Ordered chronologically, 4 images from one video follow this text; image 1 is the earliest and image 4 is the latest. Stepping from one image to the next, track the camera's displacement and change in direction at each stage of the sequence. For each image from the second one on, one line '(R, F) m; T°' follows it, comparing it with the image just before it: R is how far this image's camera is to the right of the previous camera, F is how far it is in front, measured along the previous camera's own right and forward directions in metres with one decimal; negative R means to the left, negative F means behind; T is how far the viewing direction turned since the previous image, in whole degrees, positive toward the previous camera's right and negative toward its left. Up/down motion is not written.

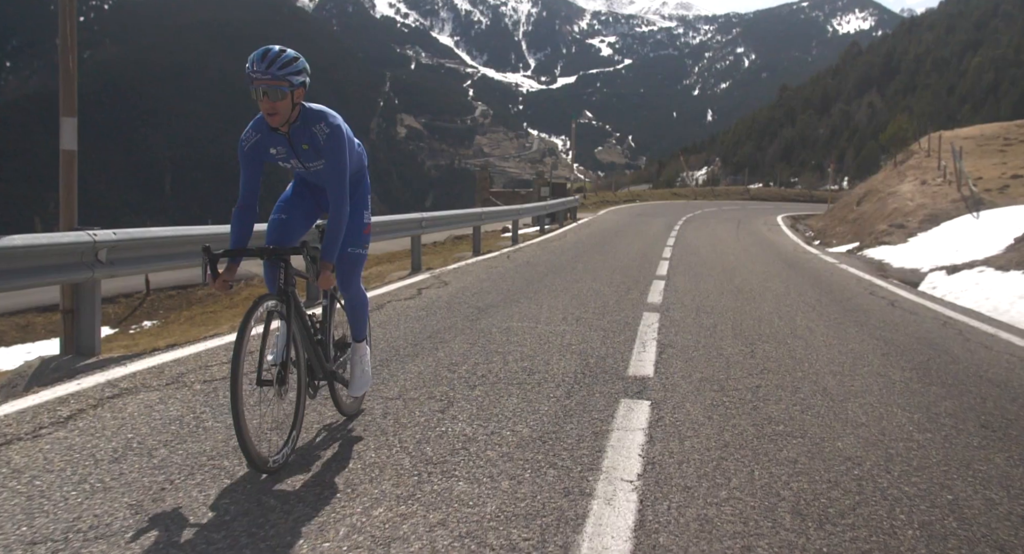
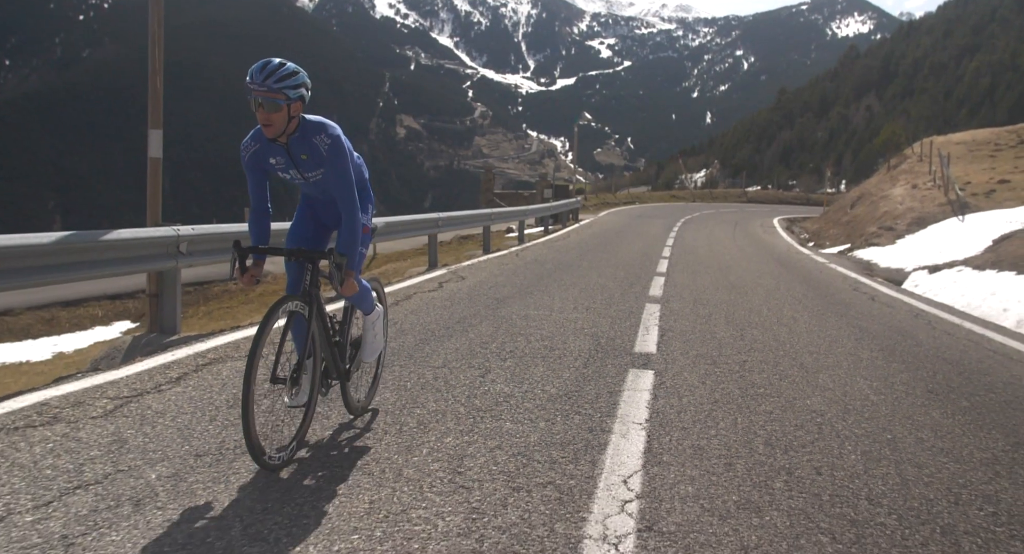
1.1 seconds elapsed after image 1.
(-0.2, -0.8) m; 0°
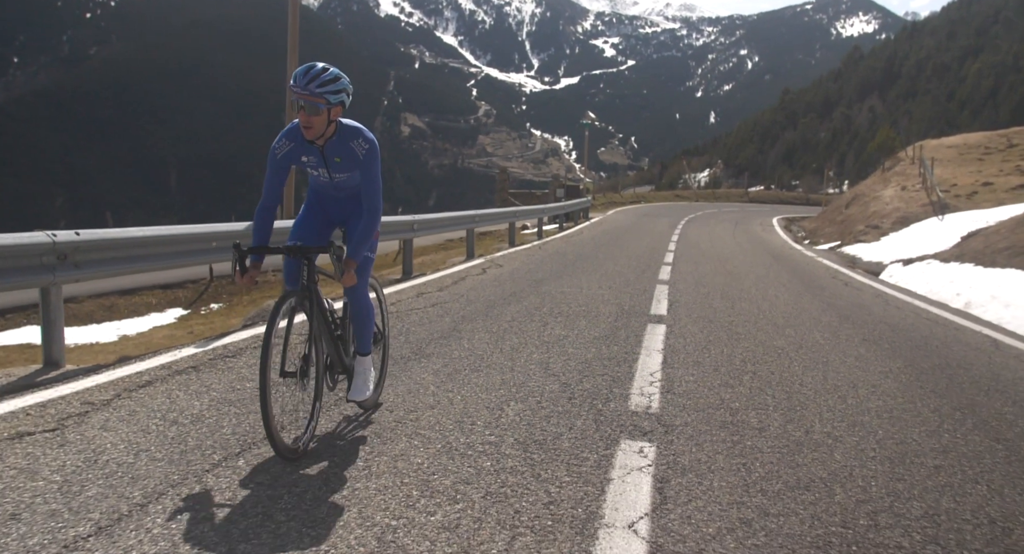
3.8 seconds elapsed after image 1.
(-0.4, -1.8) m; 0°
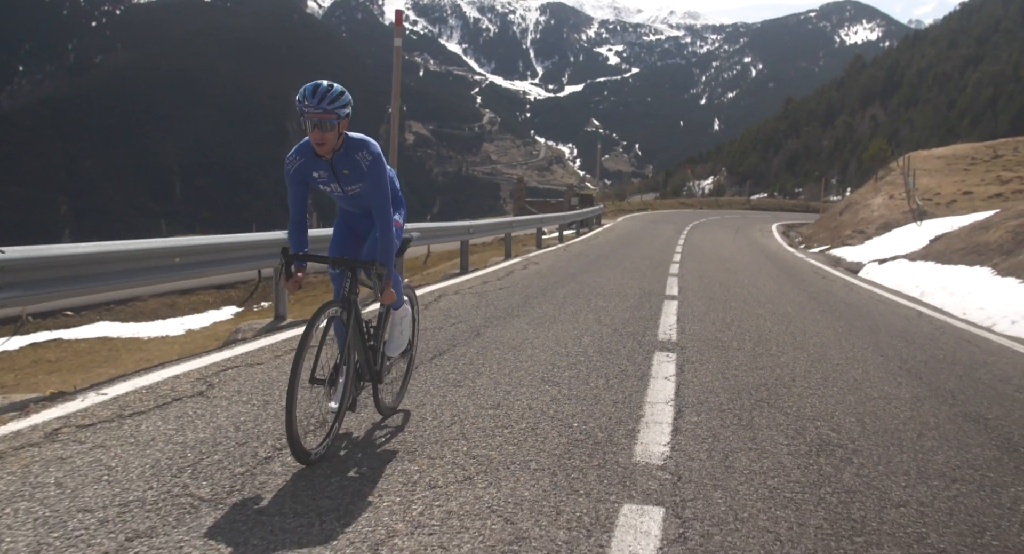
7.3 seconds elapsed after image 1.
(-0.6, -2.4) m; 0°
